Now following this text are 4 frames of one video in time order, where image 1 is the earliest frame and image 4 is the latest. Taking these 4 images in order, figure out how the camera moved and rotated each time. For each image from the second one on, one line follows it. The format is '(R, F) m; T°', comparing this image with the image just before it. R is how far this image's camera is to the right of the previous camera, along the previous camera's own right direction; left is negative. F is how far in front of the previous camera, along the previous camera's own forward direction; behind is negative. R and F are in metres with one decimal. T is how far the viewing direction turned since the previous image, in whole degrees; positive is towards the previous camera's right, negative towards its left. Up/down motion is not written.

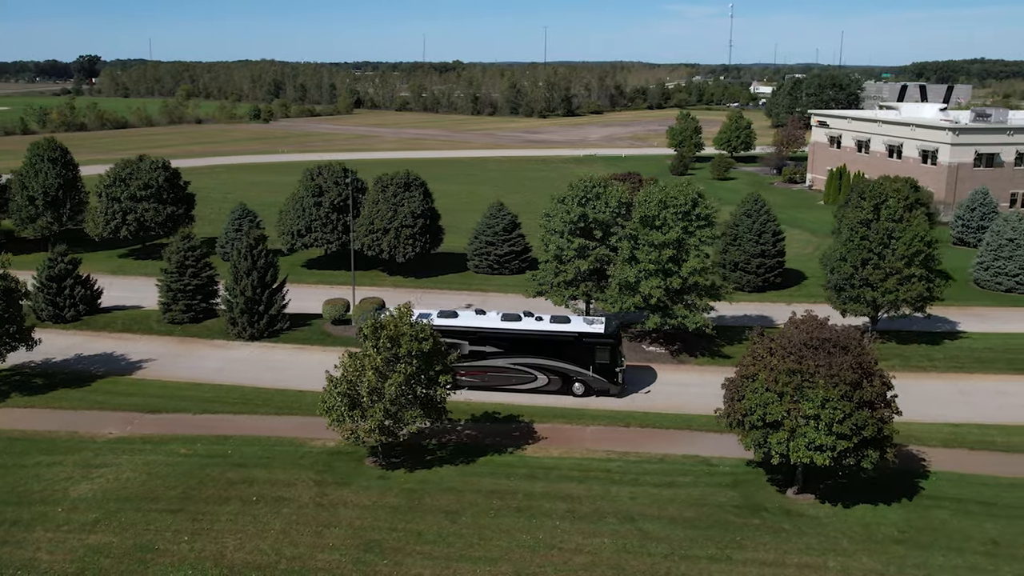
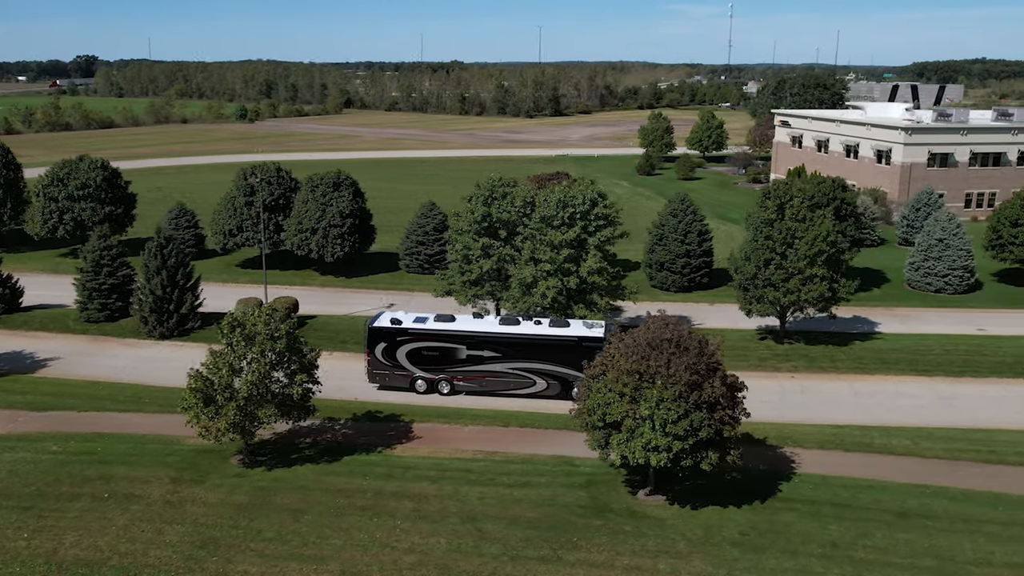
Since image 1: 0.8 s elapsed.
(+4.0, +0.1) m; -1°
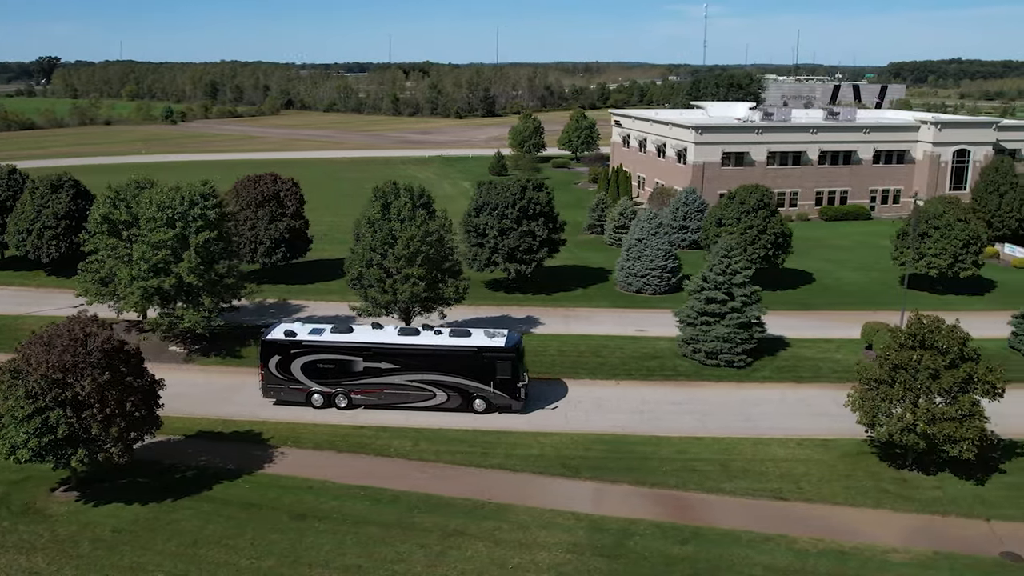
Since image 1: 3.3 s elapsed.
(+15.2, +0.3) m; -2°
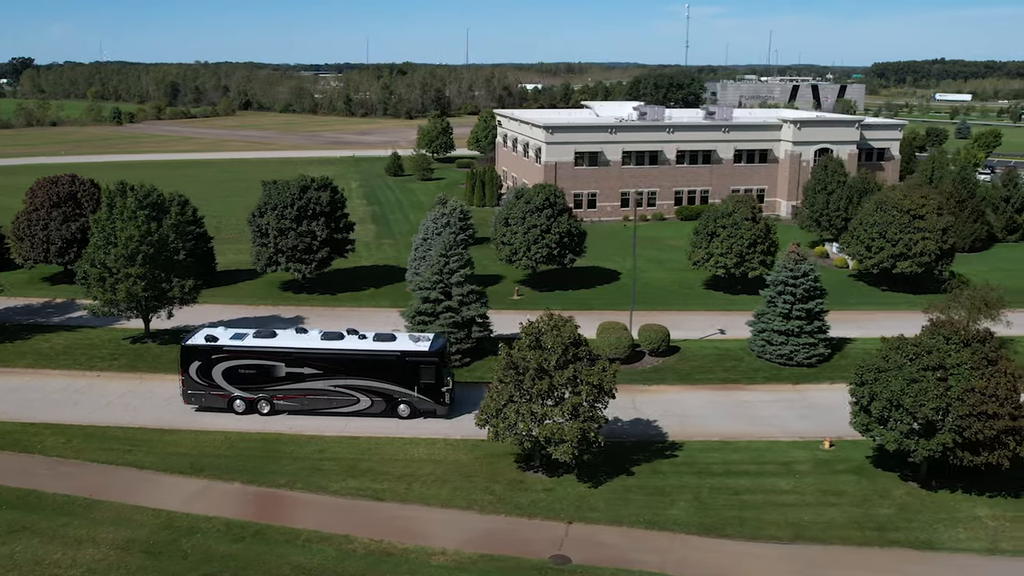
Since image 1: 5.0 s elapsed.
(+10.6, +0.2) m; -1°
